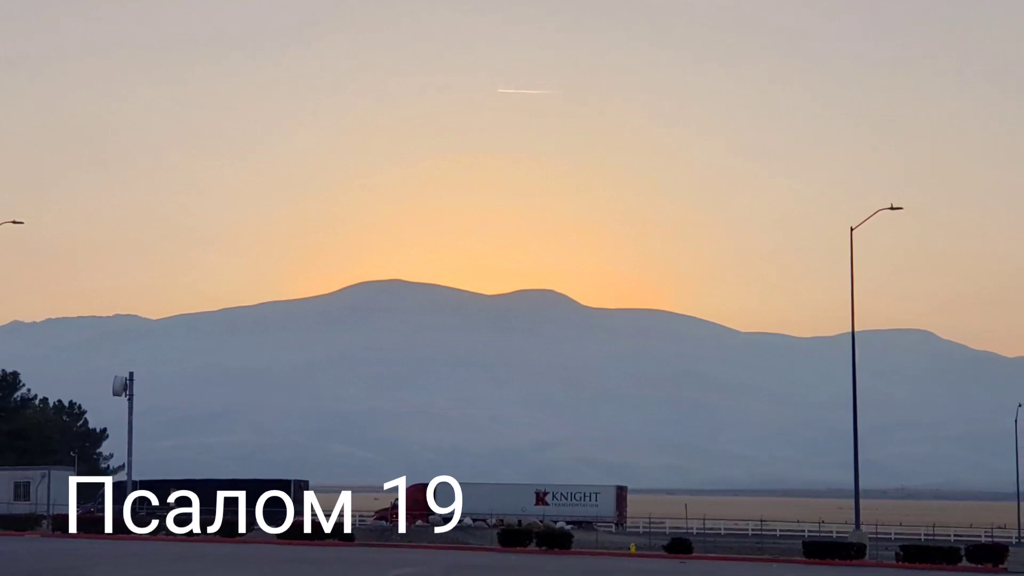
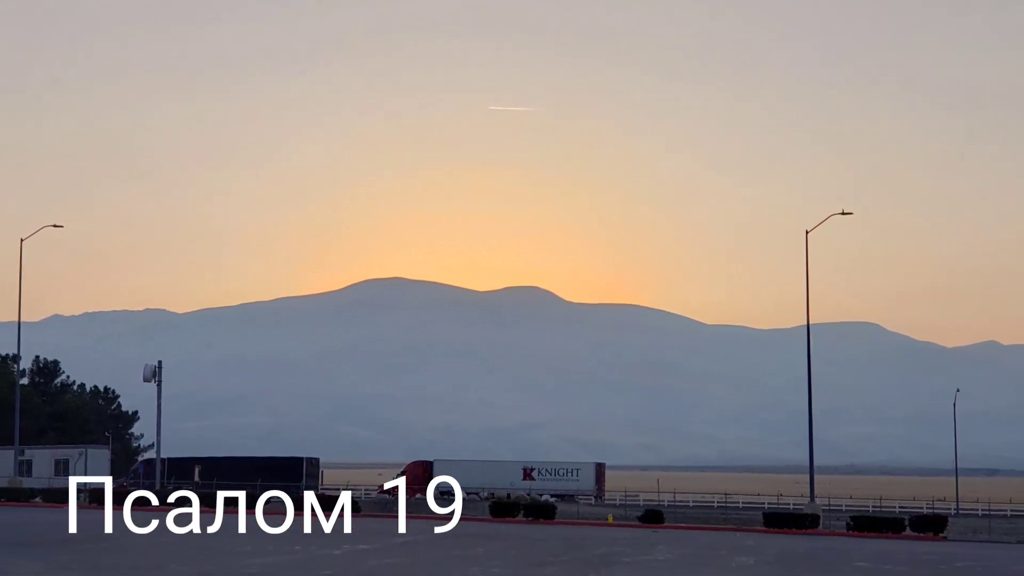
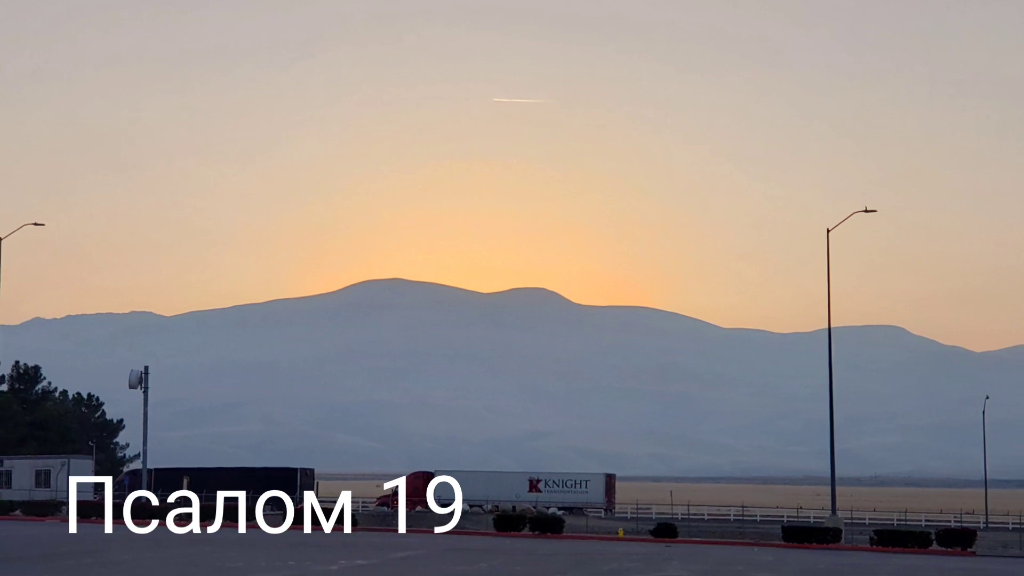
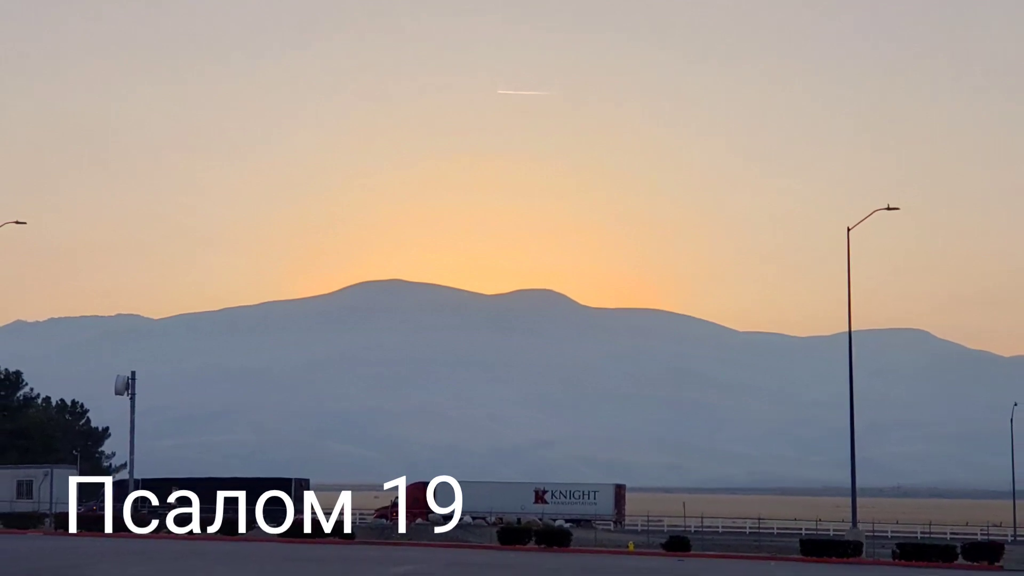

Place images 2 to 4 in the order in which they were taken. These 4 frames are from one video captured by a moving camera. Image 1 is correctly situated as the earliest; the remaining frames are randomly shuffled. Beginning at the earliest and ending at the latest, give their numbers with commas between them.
4, 3, 2
